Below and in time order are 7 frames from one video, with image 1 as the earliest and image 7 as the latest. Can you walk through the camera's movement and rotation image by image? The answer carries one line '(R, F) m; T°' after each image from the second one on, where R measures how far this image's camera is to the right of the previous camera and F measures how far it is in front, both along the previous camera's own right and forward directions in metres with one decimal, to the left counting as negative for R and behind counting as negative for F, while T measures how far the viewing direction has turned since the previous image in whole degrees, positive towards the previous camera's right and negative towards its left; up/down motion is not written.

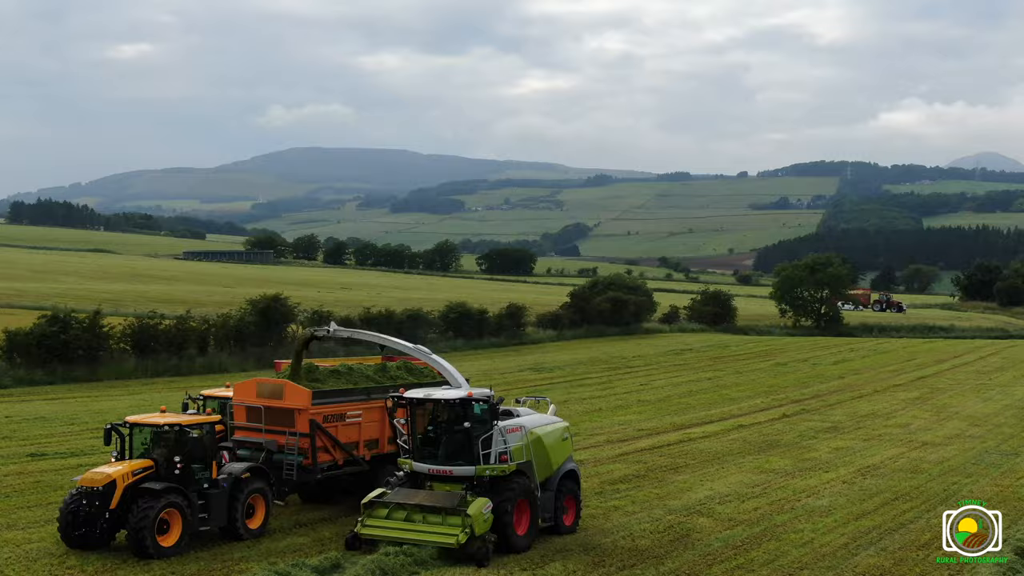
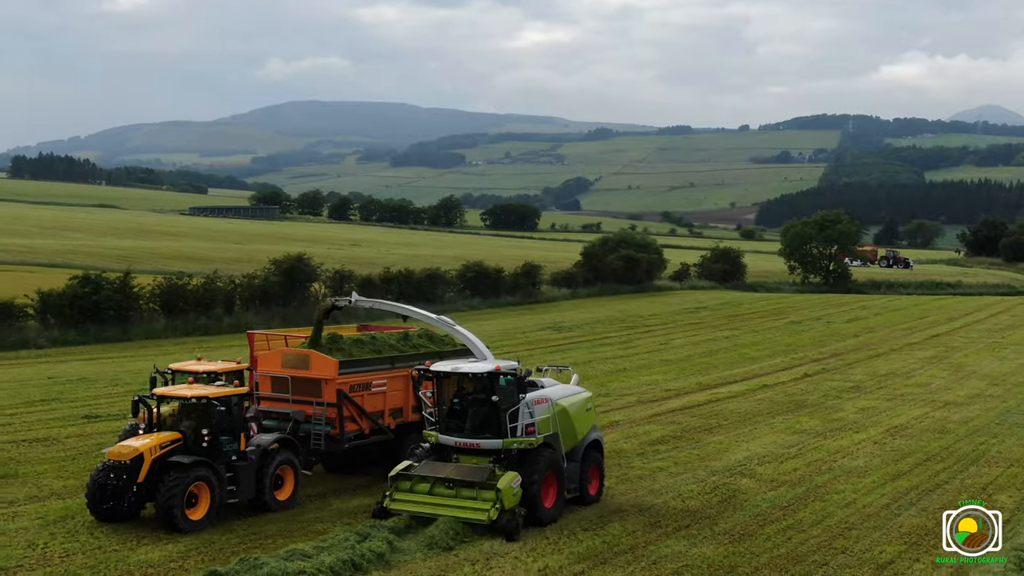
(-0.5, -0.4) m; 0°
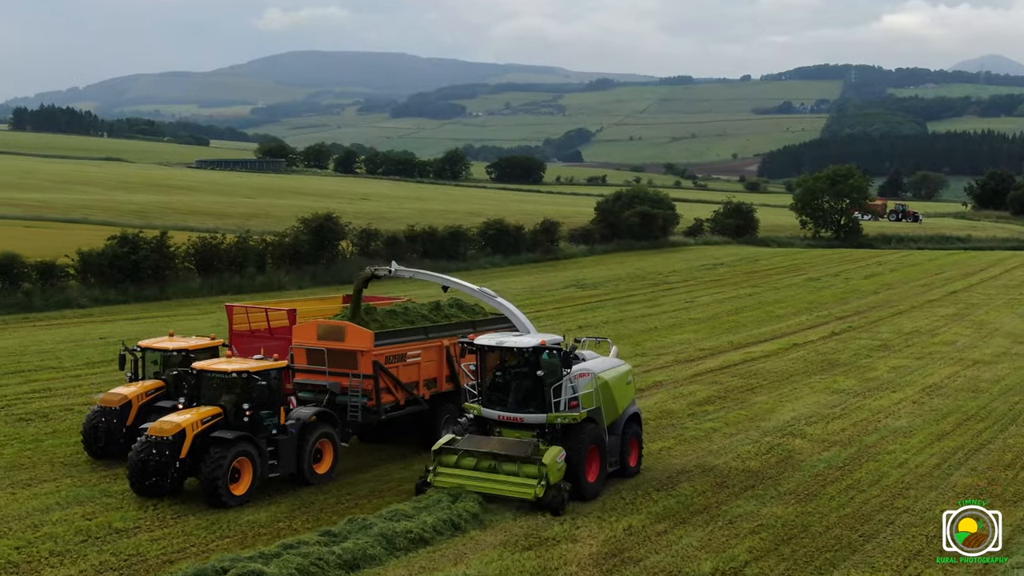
(-0.6, -0.5) m; 0°
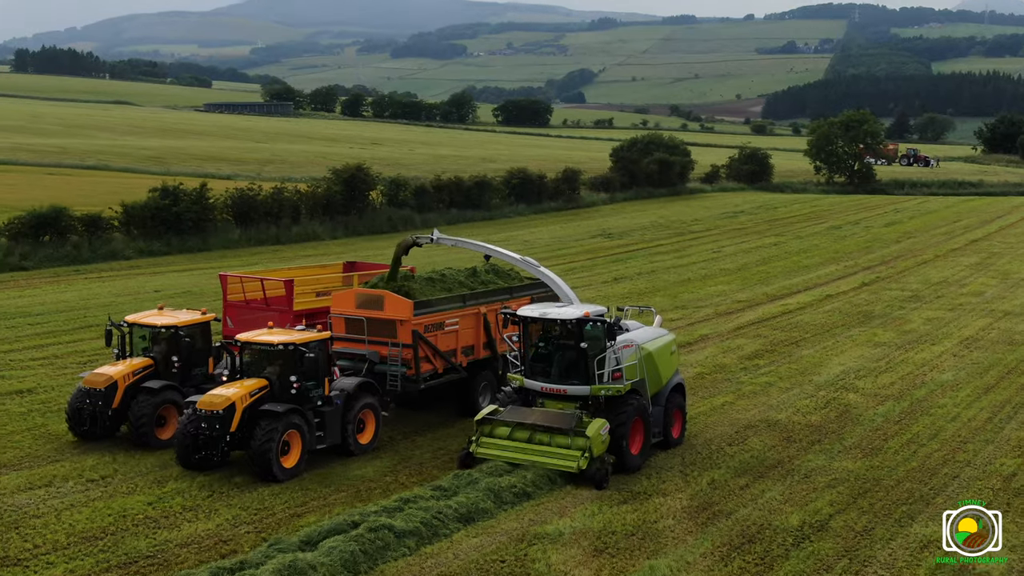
(-0.7, -0.6) m; 0°
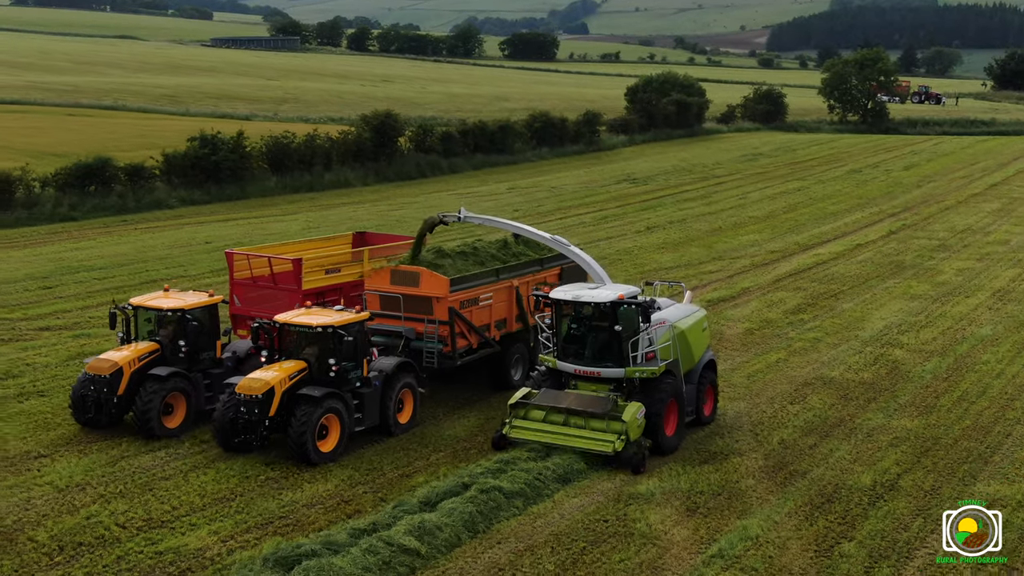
(-0.7, -0.6) m; 0°
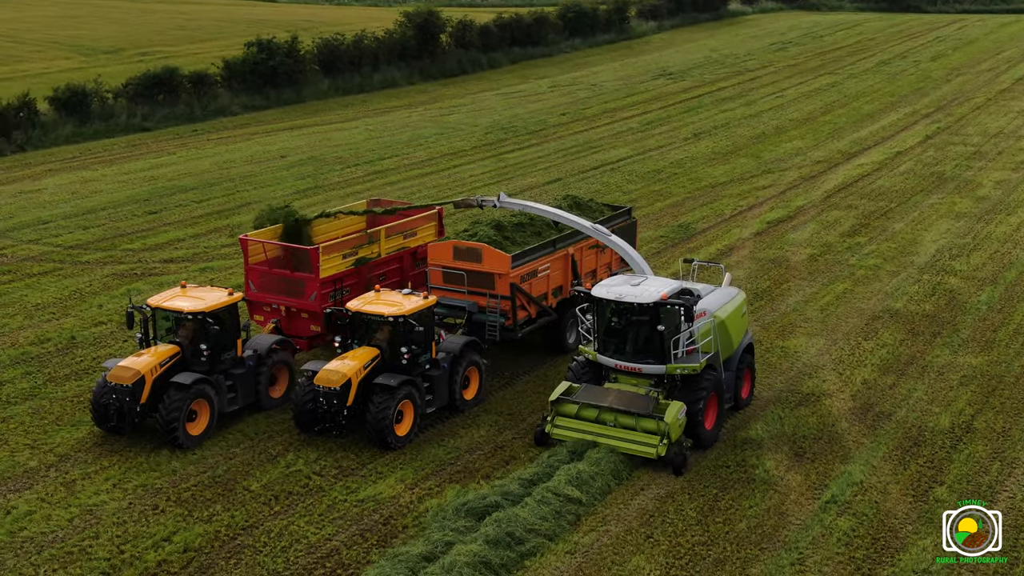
(-1.0, -1.3) m; 0°
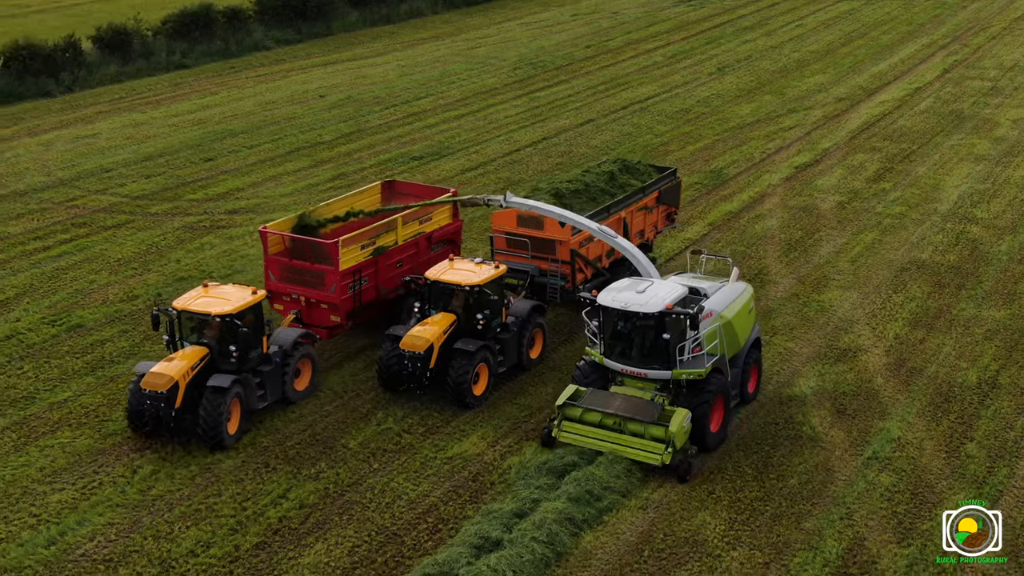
(-0.6, -1.0) m; 0°
